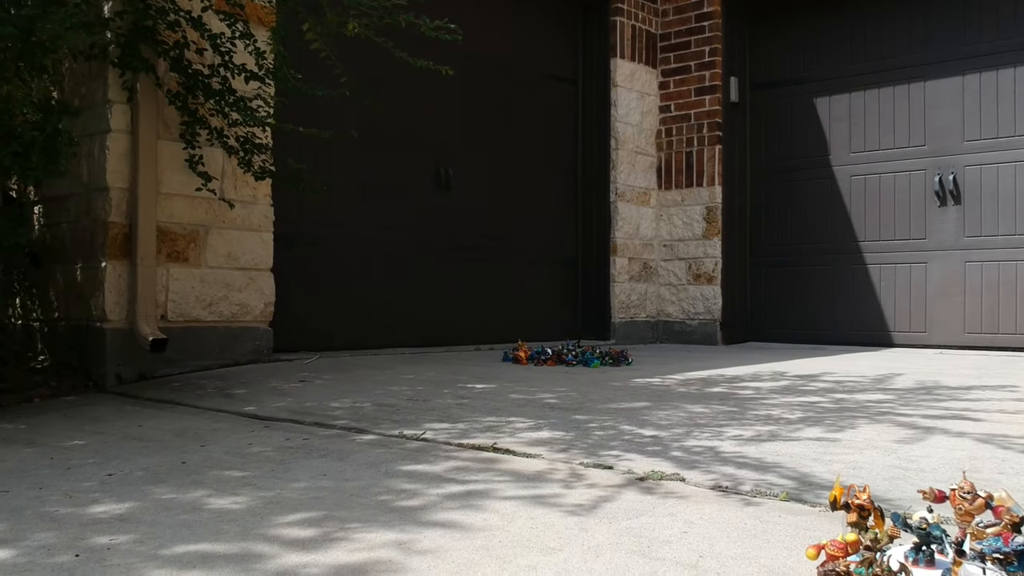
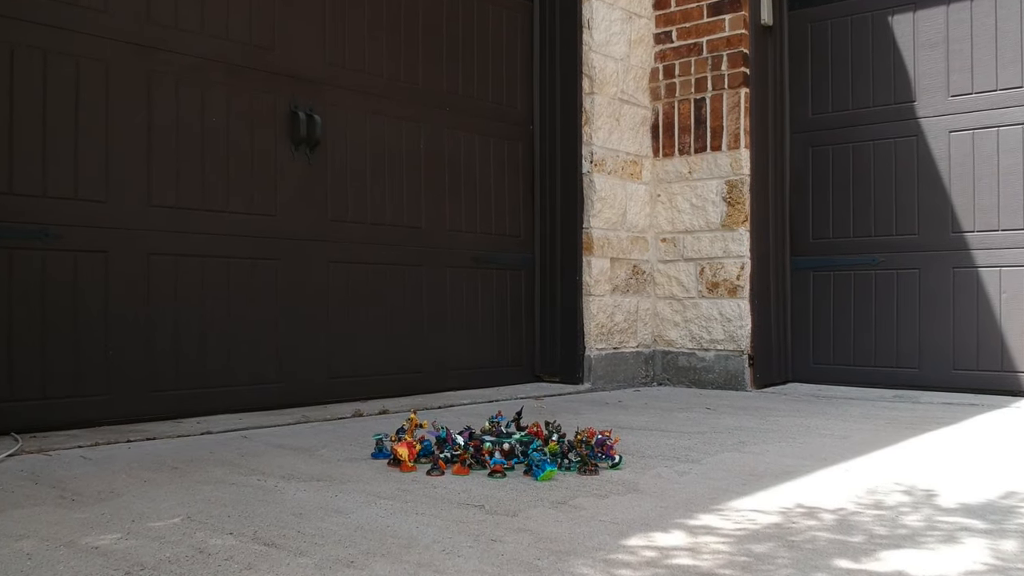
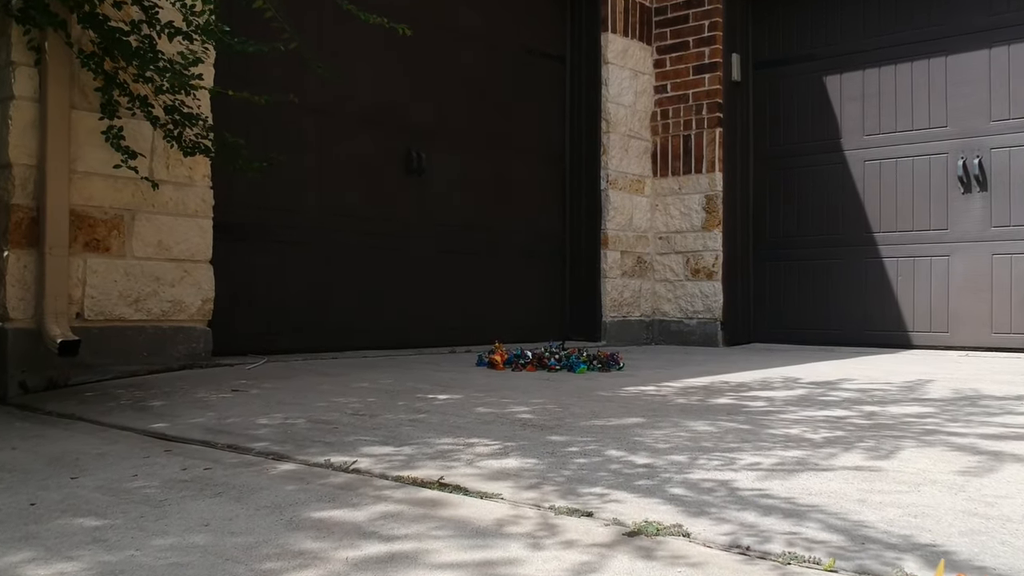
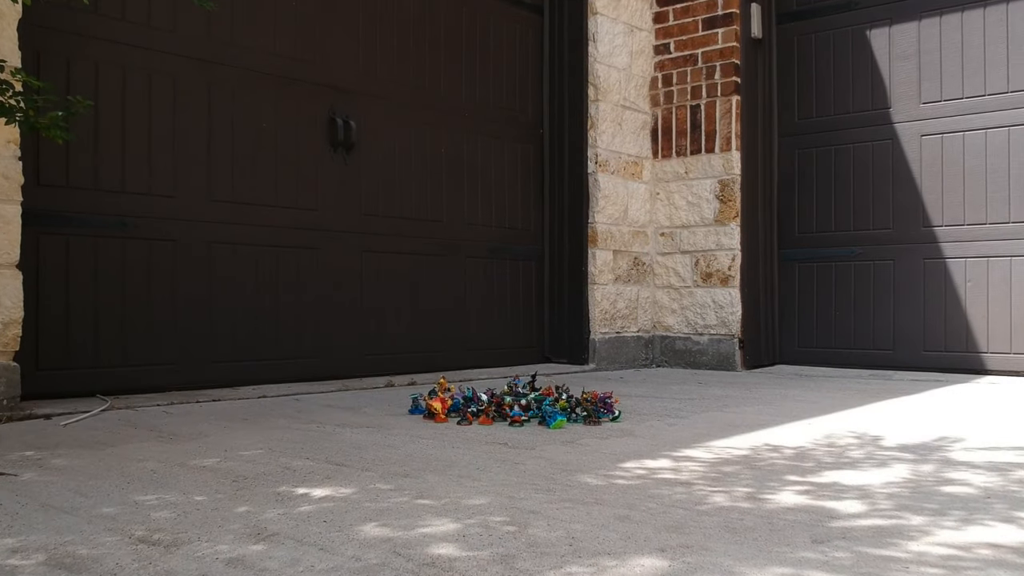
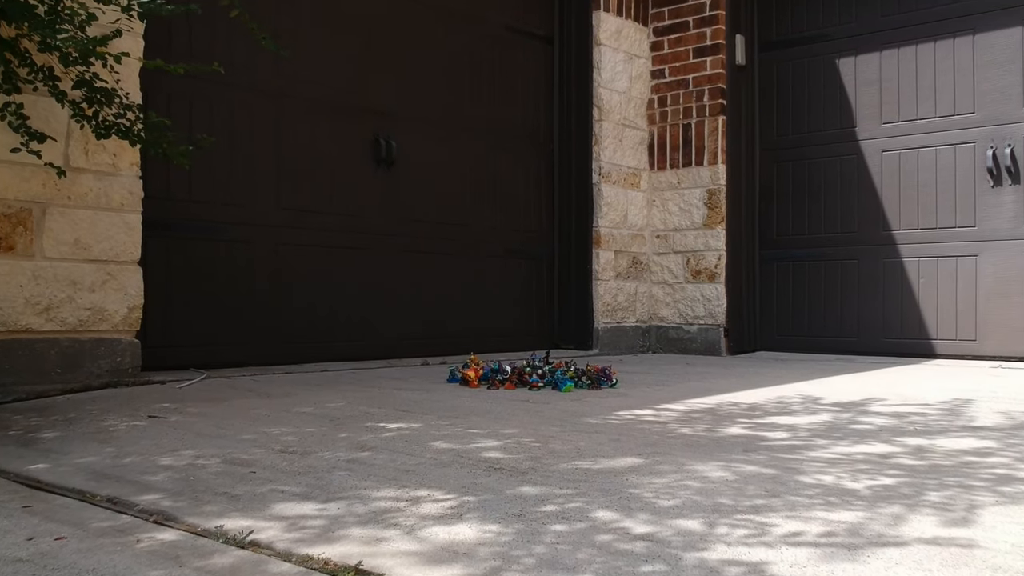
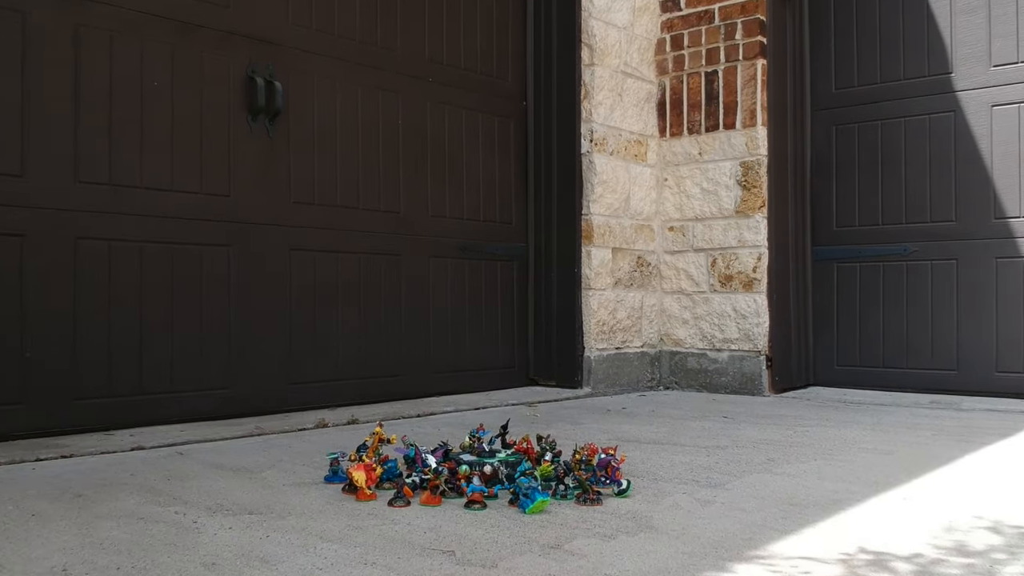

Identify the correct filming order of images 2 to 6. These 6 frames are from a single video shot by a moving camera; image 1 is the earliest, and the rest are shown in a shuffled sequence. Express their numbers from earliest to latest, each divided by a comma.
3, 5, 4, 2, 6
